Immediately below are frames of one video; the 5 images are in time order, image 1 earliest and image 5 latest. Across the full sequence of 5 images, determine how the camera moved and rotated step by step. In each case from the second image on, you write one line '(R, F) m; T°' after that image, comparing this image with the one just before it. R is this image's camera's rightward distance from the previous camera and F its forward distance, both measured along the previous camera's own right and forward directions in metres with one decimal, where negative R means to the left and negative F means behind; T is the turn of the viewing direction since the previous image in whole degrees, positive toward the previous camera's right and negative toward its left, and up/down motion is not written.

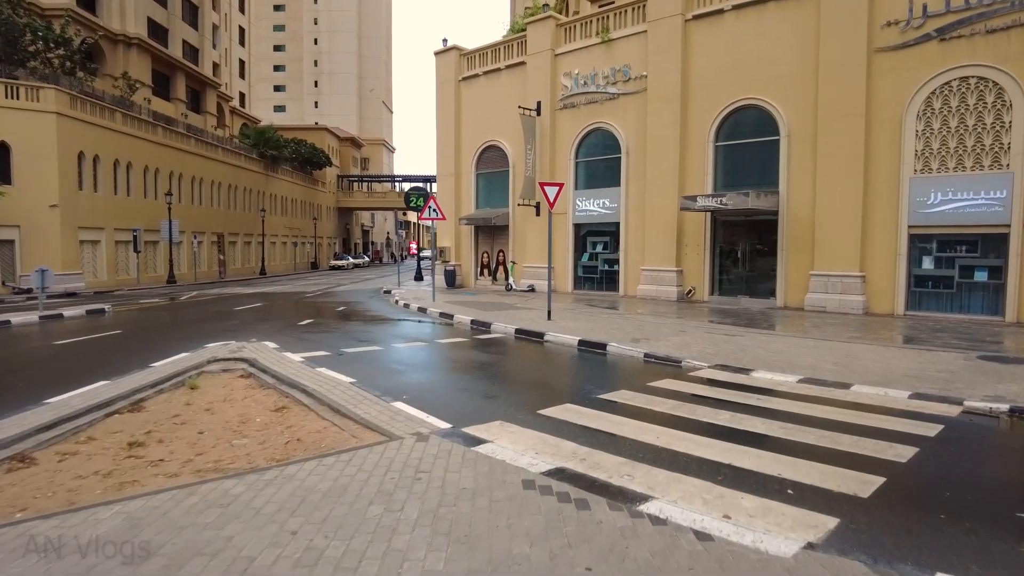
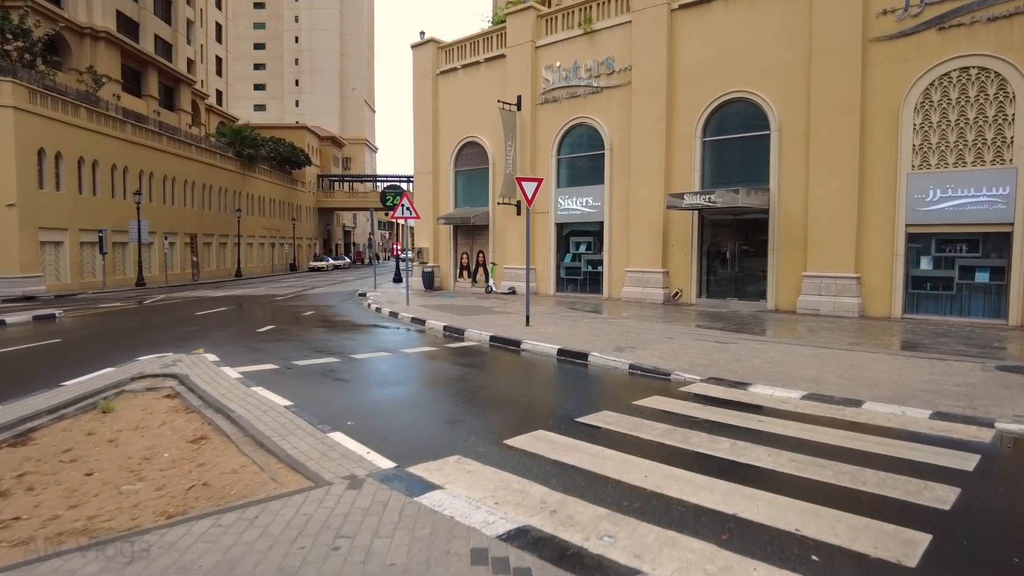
(+0.2, +1.0) m; +1°
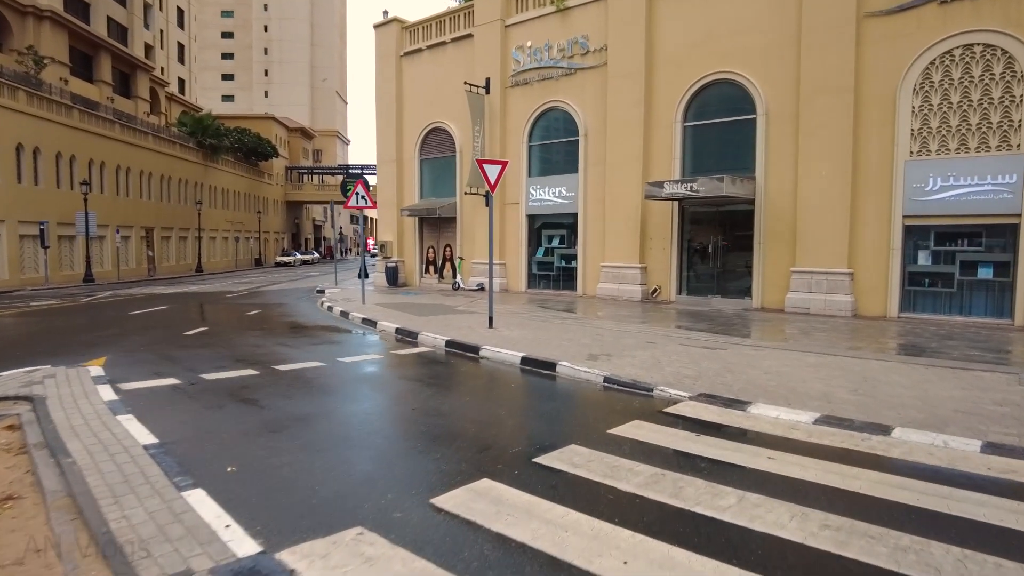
(+0.3, +1.5) m; +2°
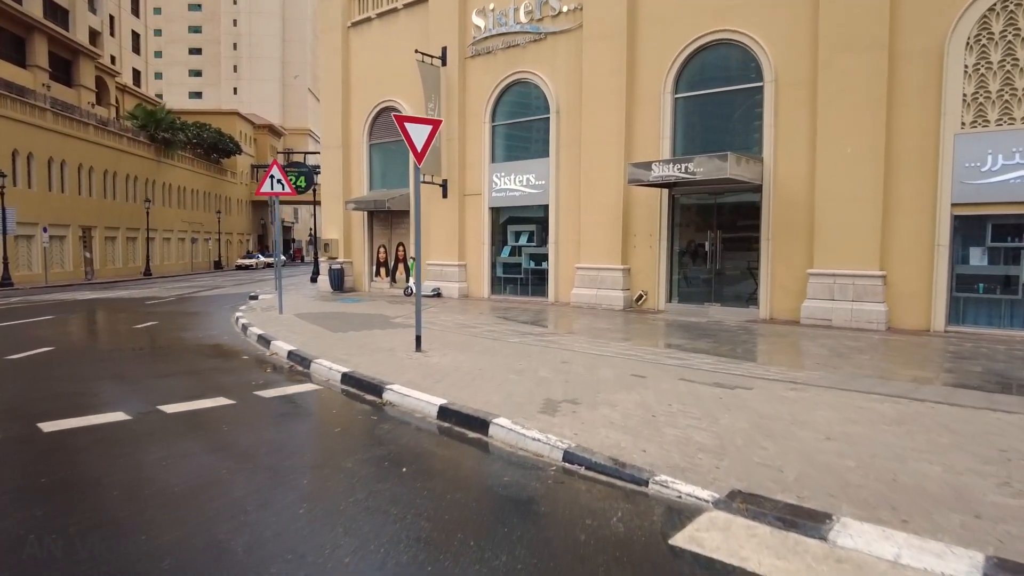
(+0.6, +3.2) m; +2°
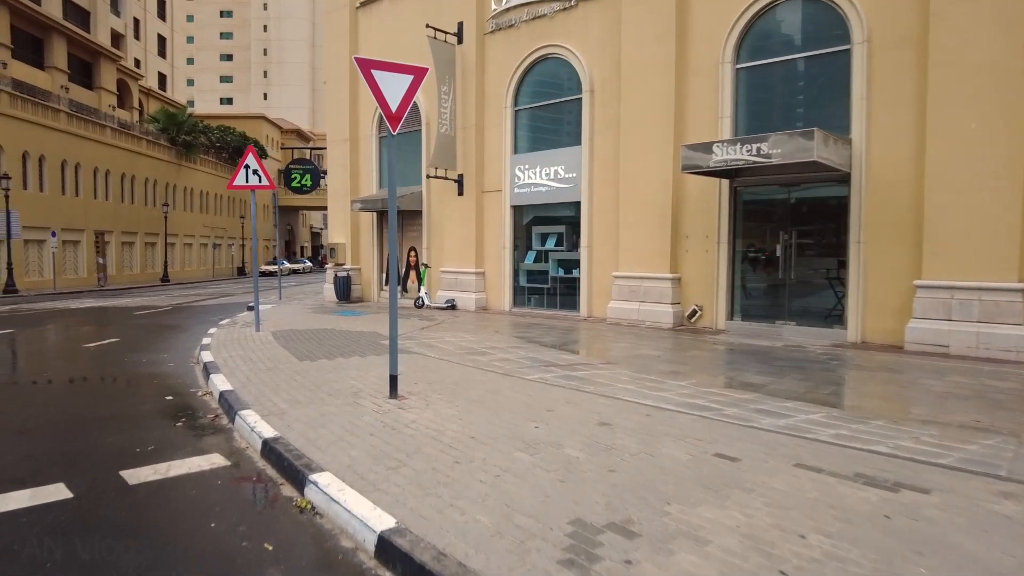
(+0.1, +2.6) m; -3°
